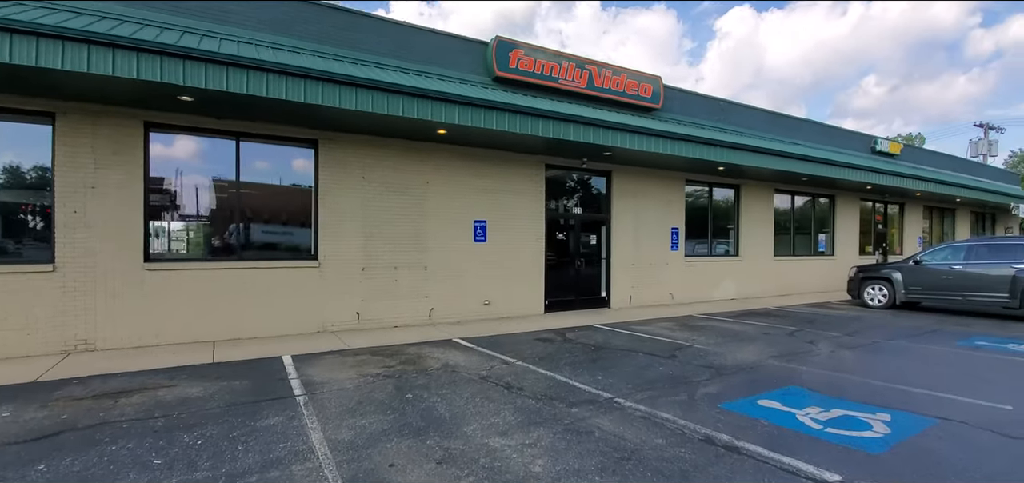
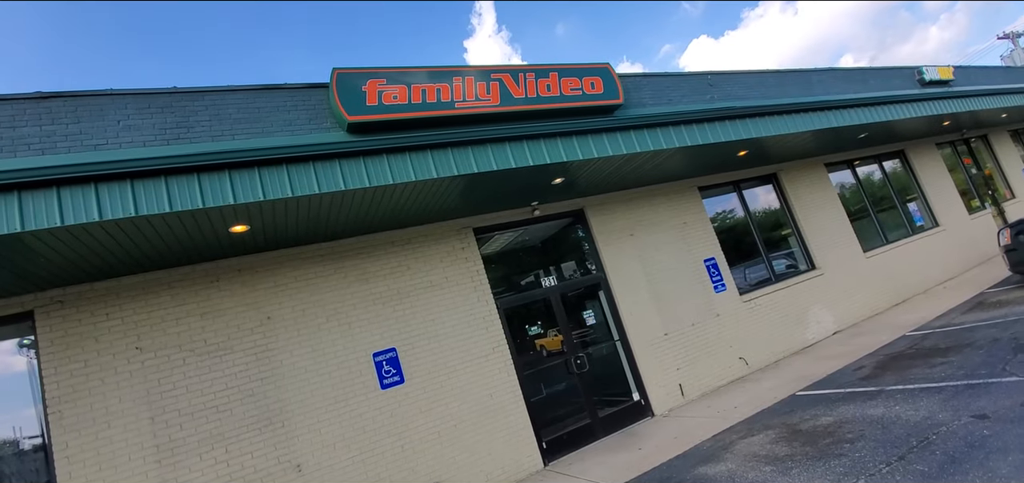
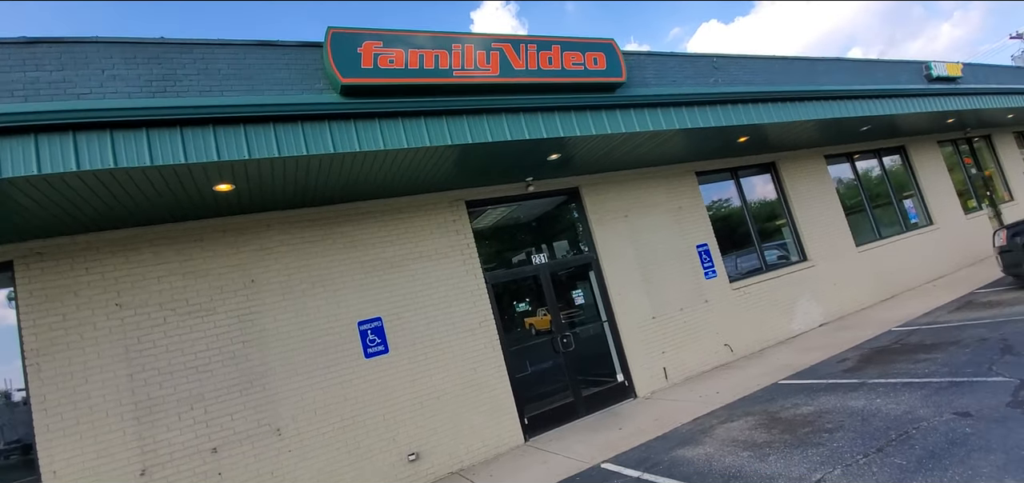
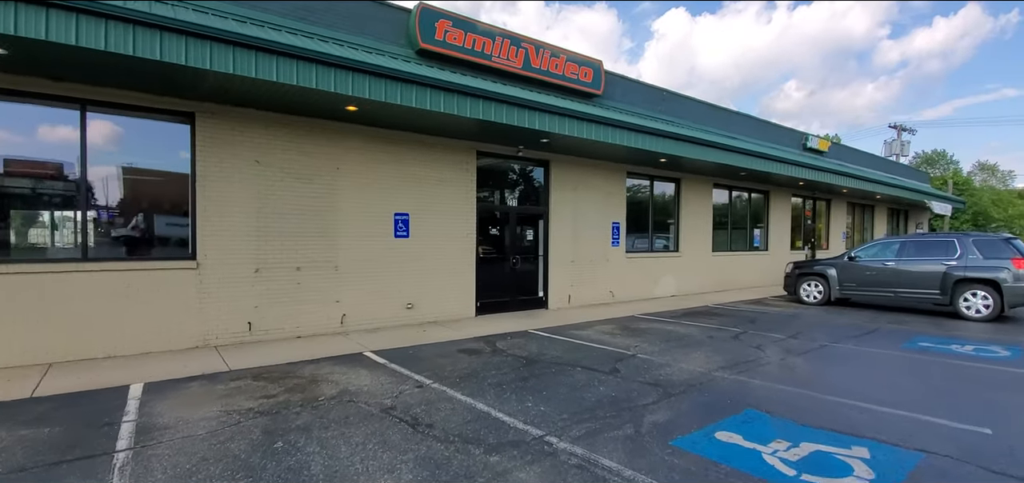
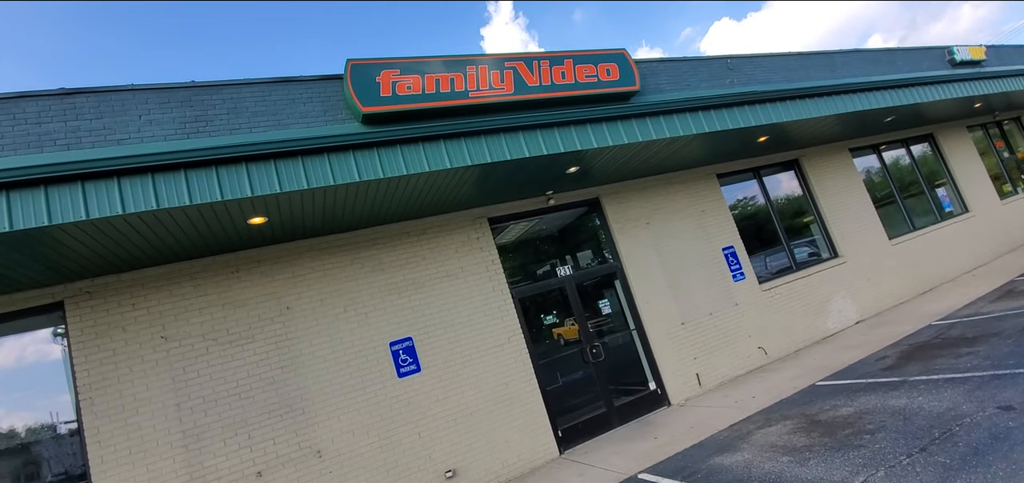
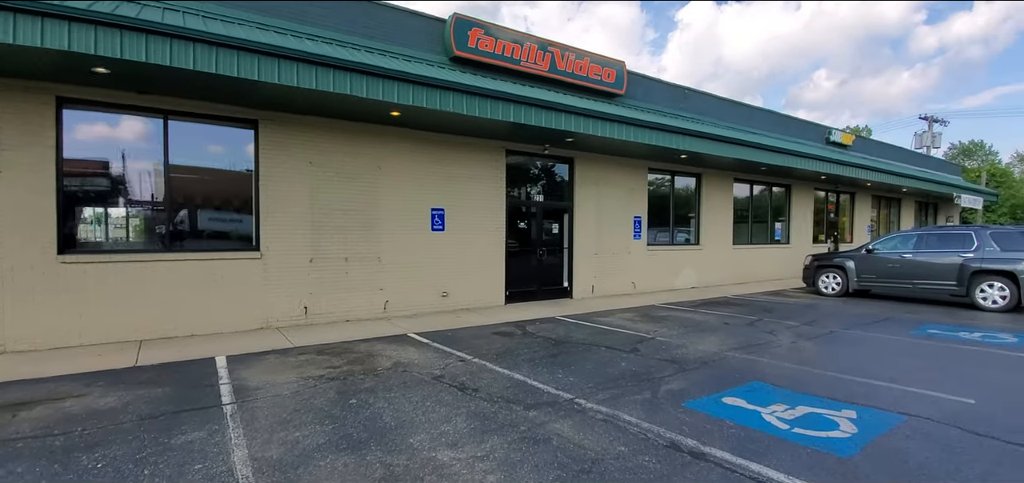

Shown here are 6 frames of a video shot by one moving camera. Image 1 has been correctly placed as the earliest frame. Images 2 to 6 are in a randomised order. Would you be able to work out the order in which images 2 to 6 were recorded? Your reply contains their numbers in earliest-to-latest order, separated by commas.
6, 4, 2, 5, 3
